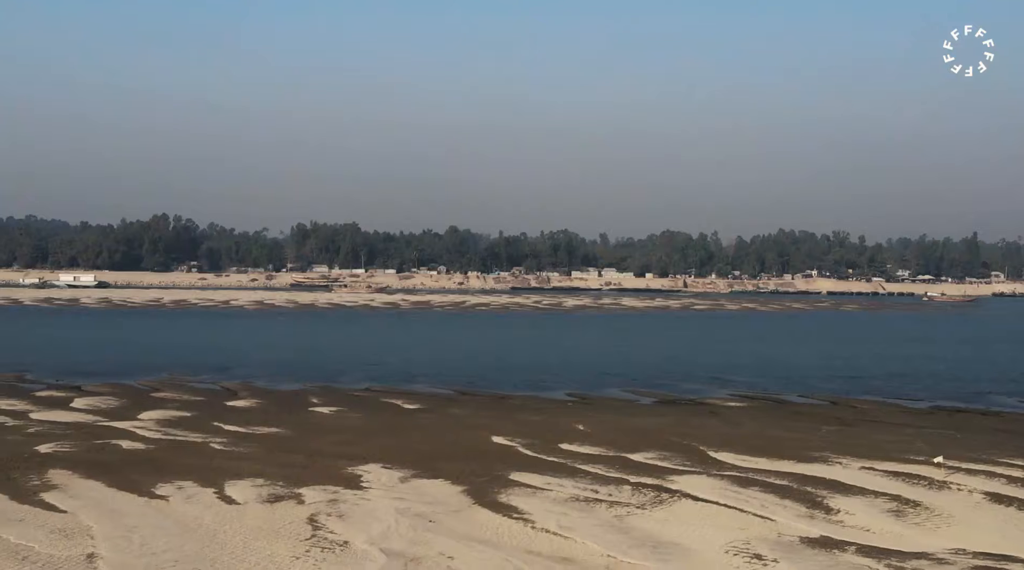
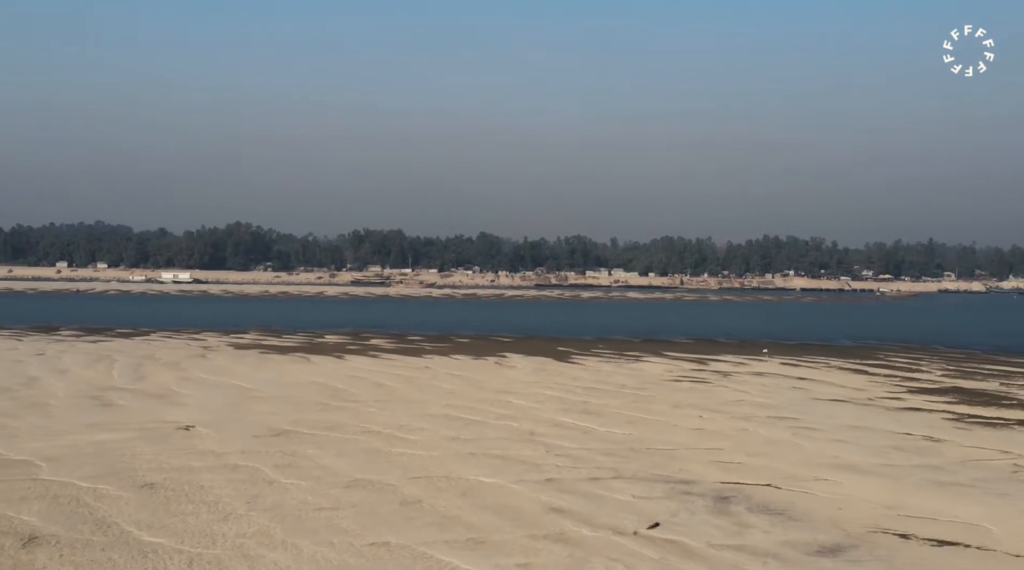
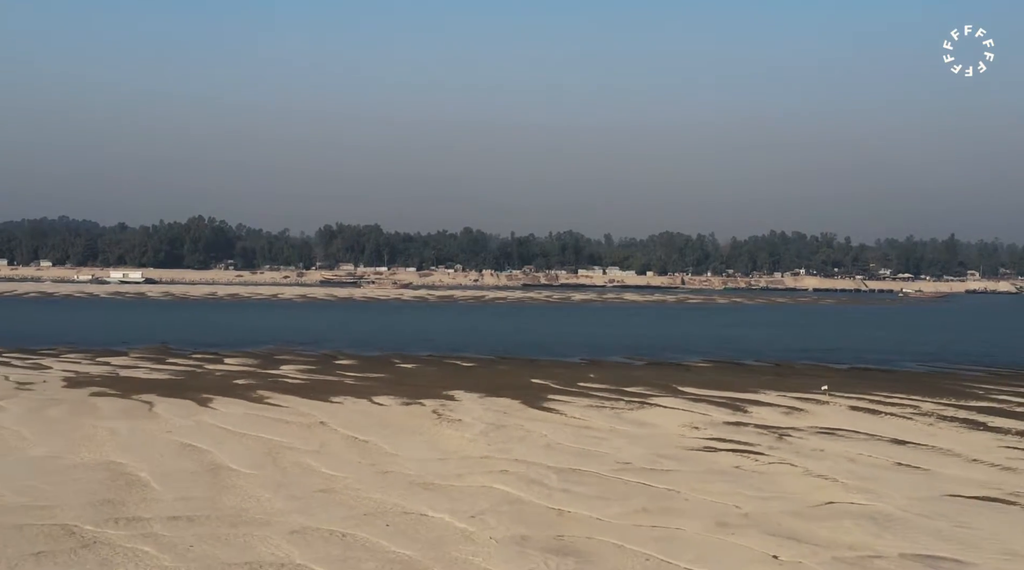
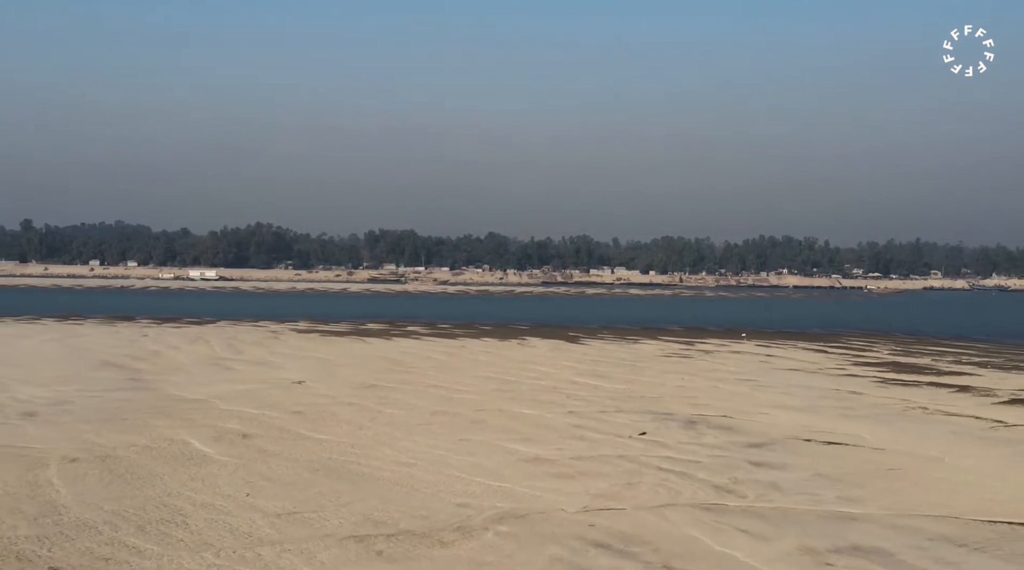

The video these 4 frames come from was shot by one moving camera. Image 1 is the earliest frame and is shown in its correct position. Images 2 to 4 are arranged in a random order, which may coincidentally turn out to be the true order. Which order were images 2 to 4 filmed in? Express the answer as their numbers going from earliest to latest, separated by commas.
3, 2, 4
